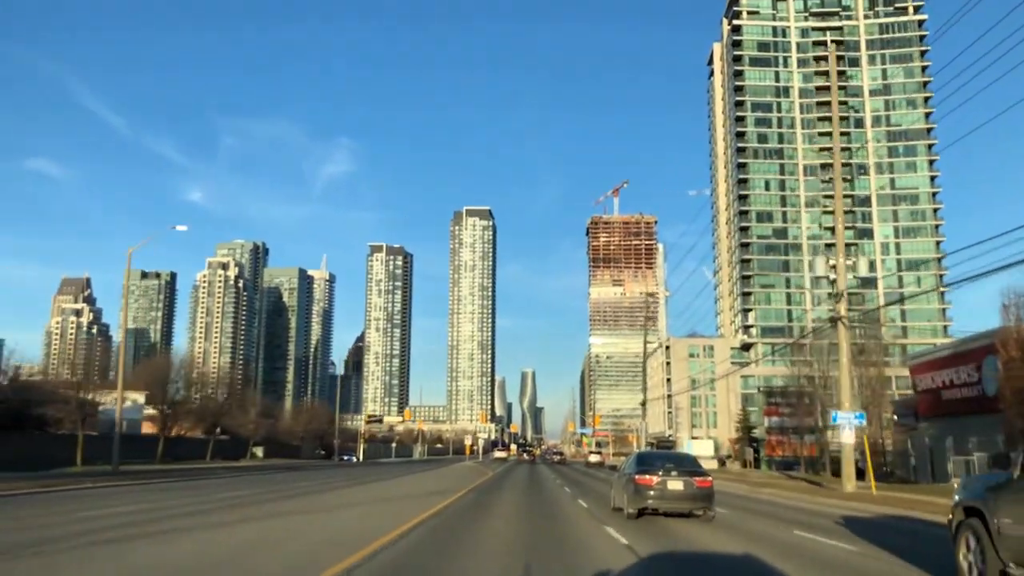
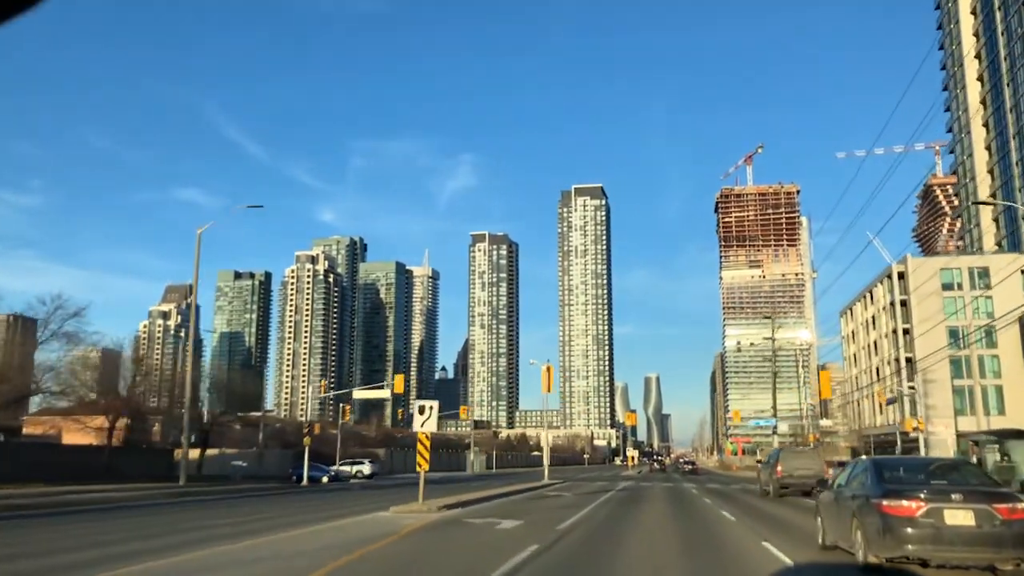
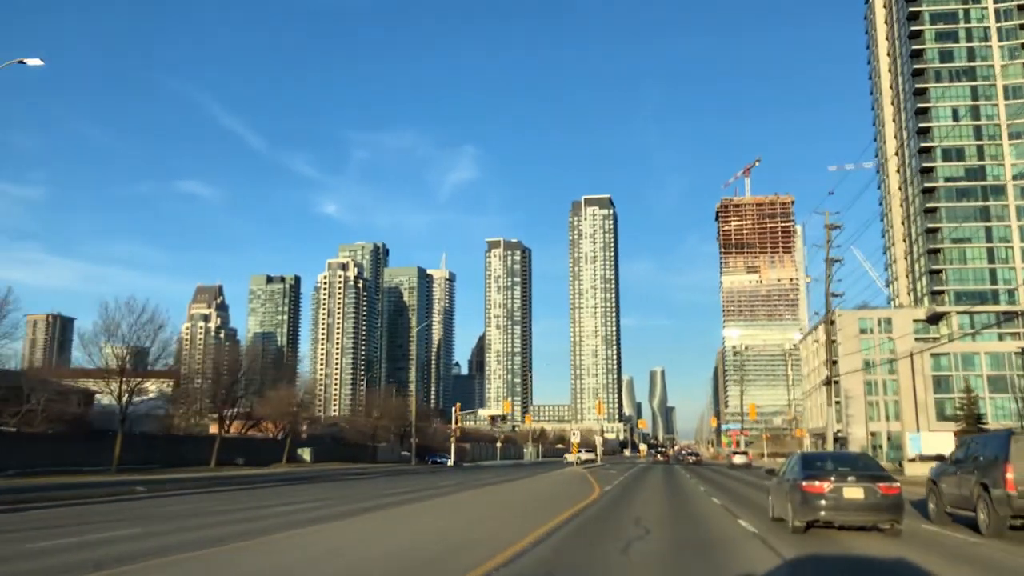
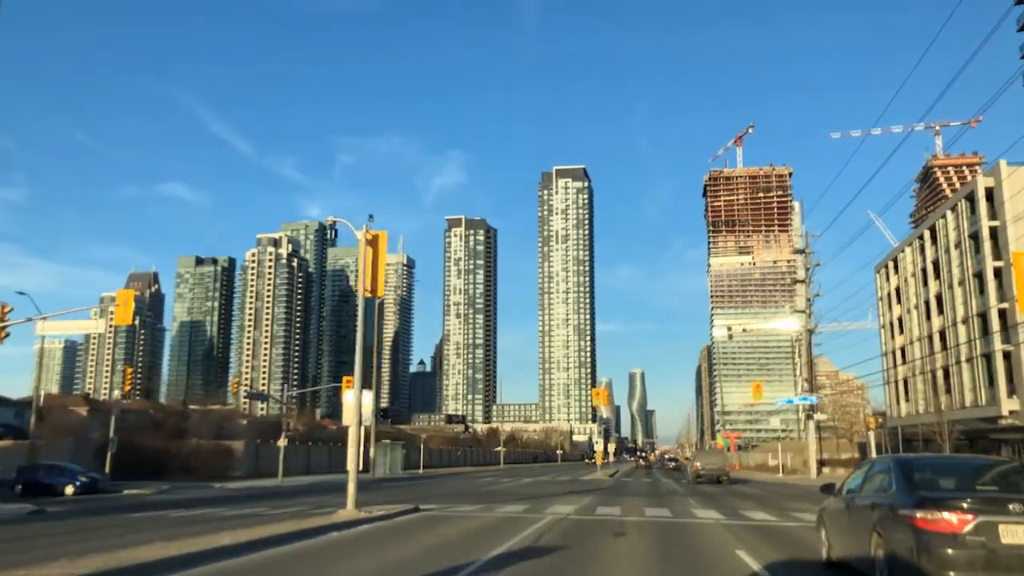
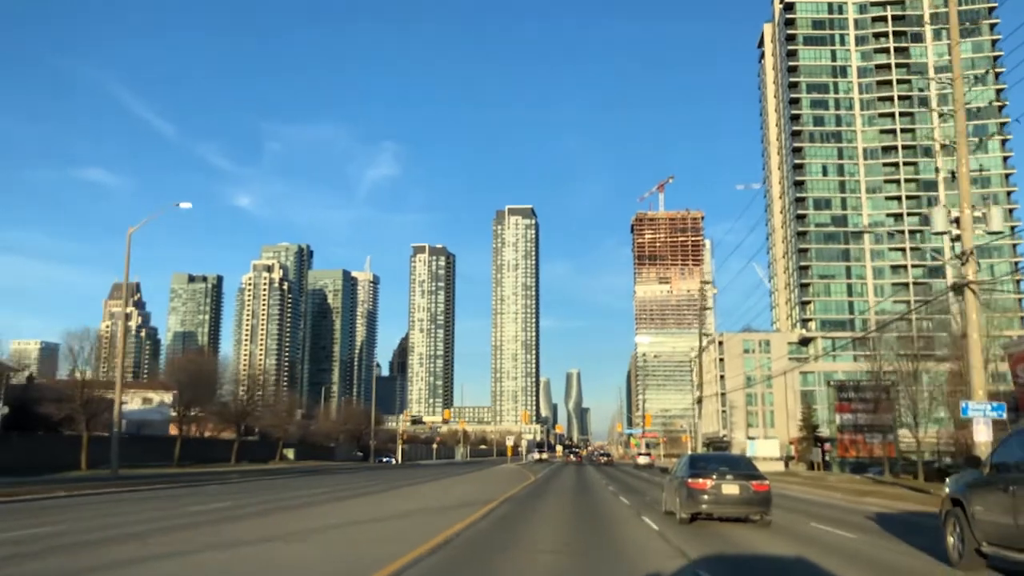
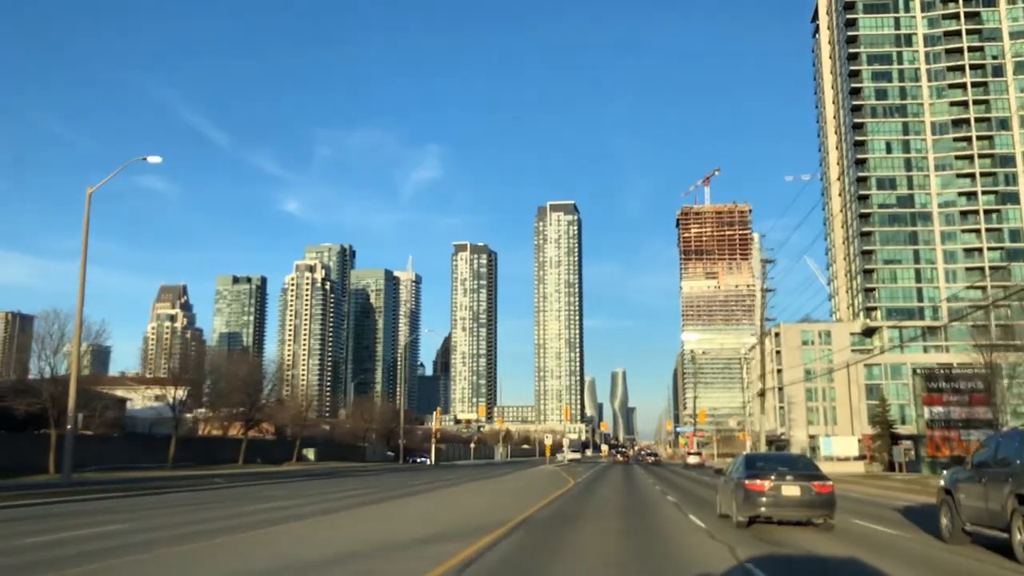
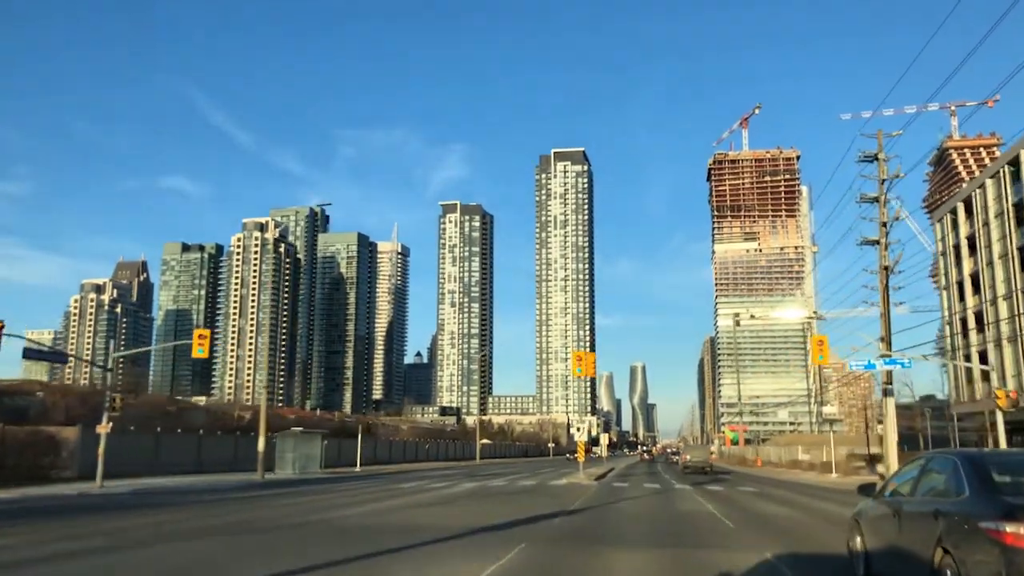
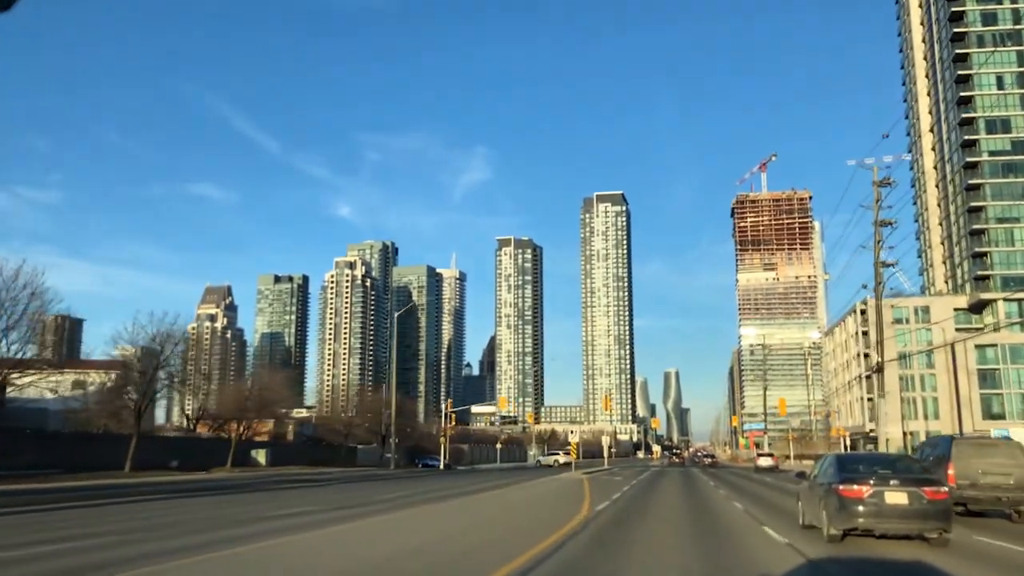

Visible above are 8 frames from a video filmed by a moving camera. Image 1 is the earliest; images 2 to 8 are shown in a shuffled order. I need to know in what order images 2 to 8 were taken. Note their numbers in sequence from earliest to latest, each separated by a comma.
5, 6, 3, 8, 2, 4, 7
